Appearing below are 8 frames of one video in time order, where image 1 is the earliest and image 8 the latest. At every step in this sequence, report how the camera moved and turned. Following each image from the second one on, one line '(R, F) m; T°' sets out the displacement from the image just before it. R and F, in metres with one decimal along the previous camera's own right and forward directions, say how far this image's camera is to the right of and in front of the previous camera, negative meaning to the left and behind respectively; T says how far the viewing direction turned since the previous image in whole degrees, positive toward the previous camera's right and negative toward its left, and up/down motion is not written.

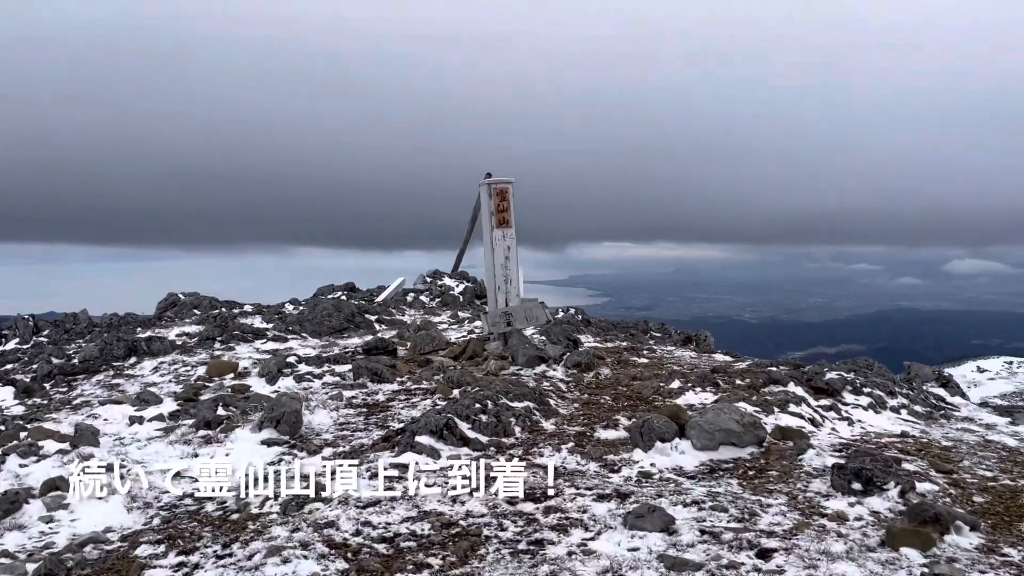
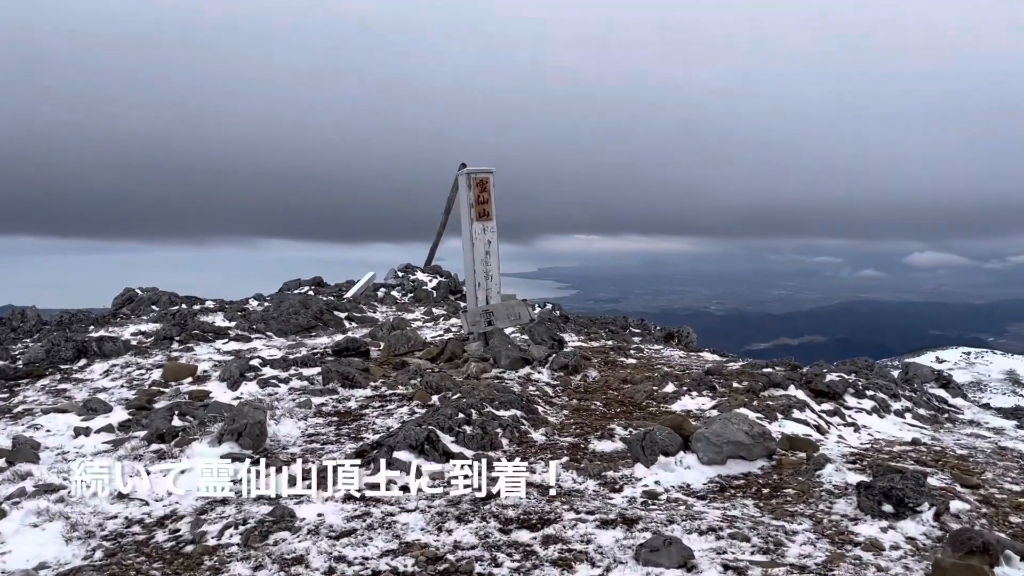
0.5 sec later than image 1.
(-0.2, +0.8) m; +2°
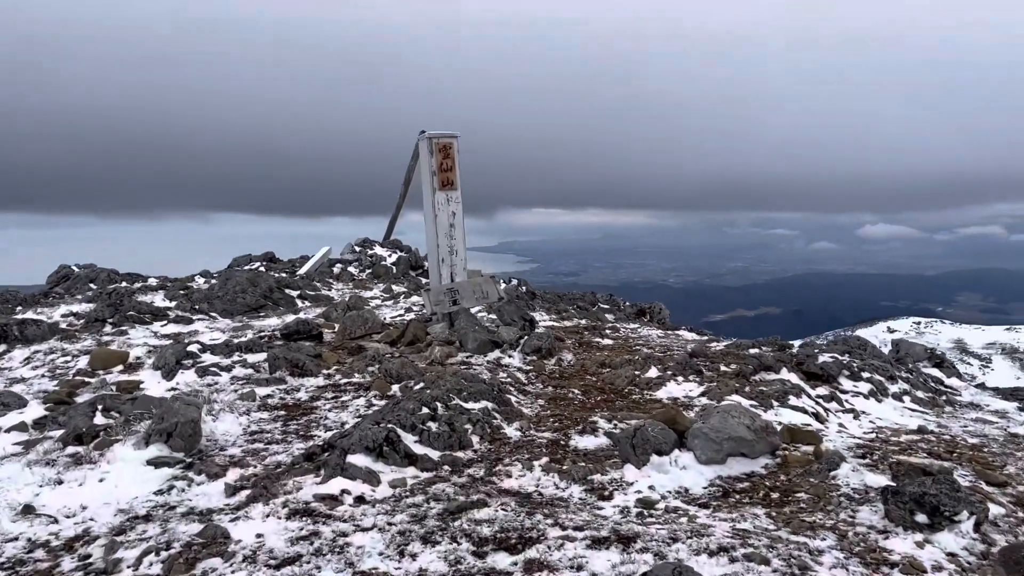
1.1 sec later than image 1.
(-0.1, +1.0) m; +3°
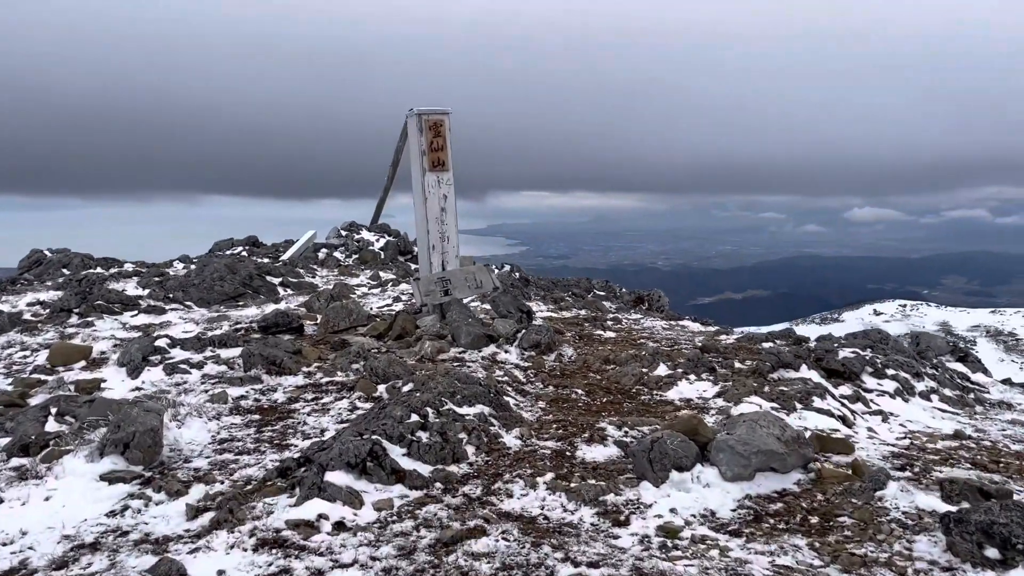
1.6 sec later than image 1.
(-0.1, +0.8) m; +1°
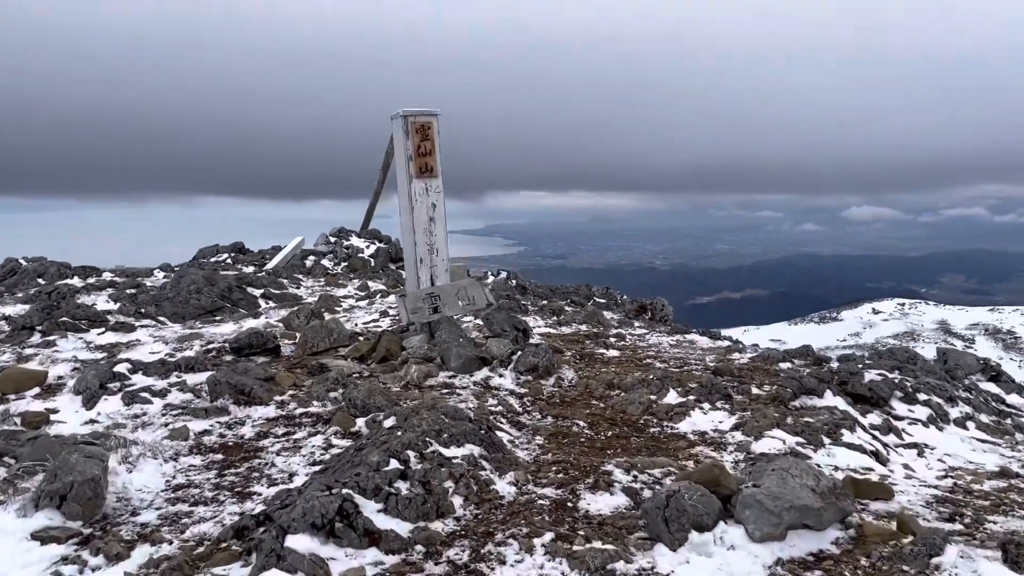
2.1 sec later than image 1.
(0.0, +0.8) m; 0°
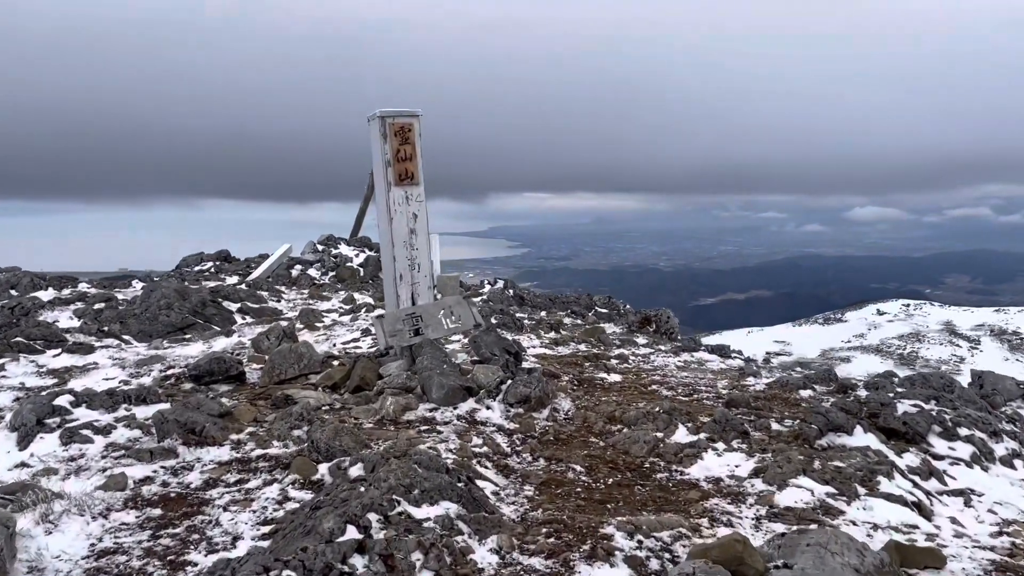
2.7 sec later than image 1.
(+0.1, +0.9) m; 0°
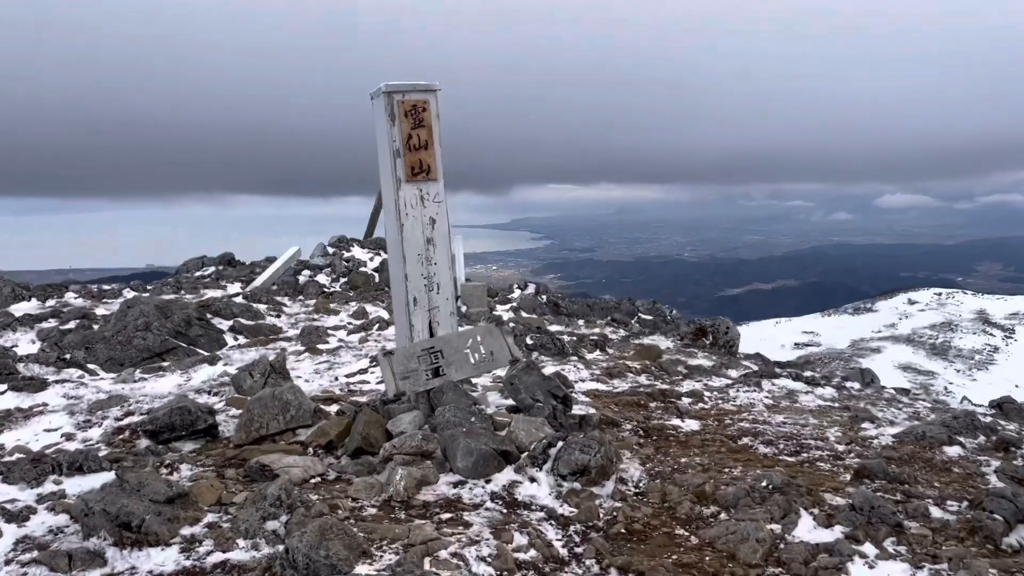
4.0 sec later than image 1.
(-0.2, +2.0) m; -2°
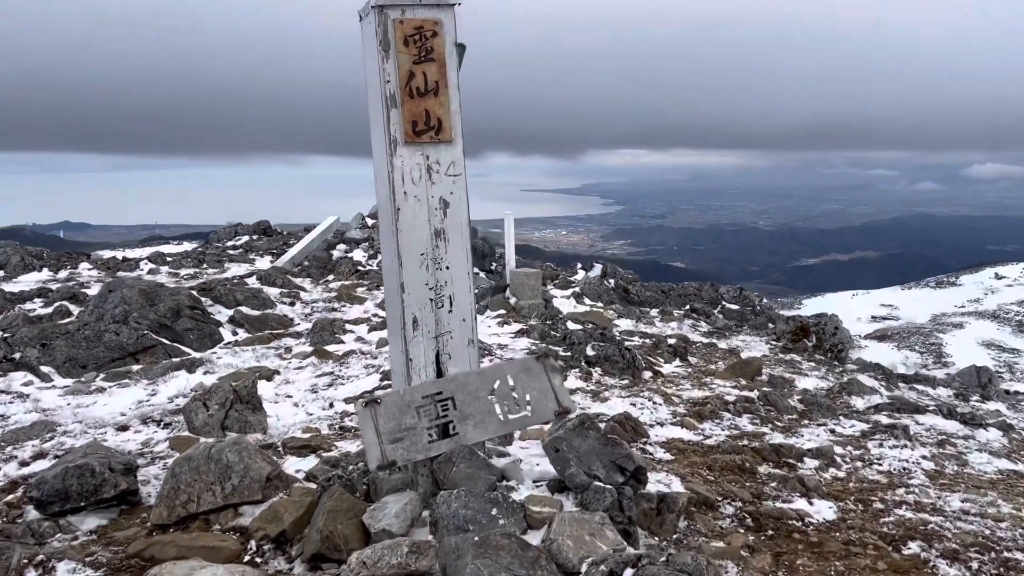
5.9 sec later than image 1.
(+0.1, +2.3) m; -5°
